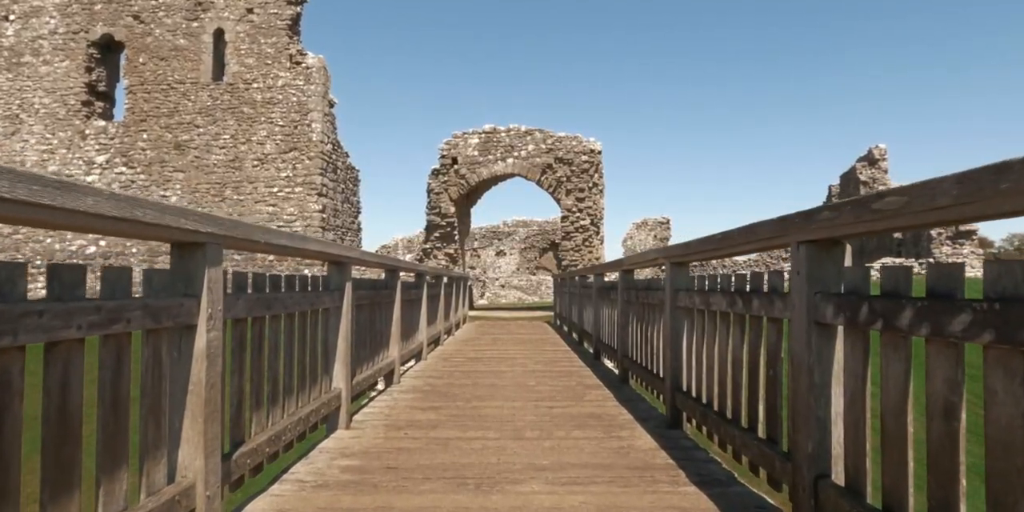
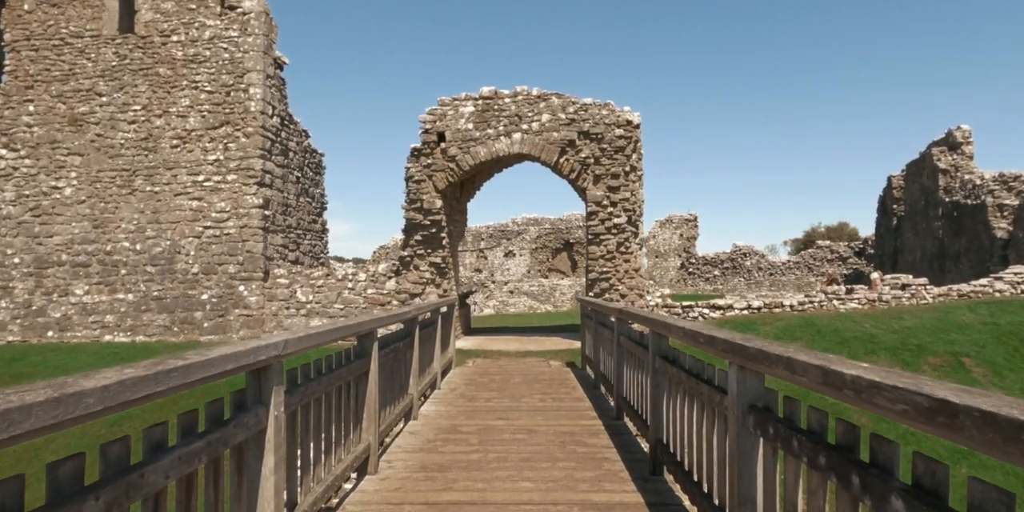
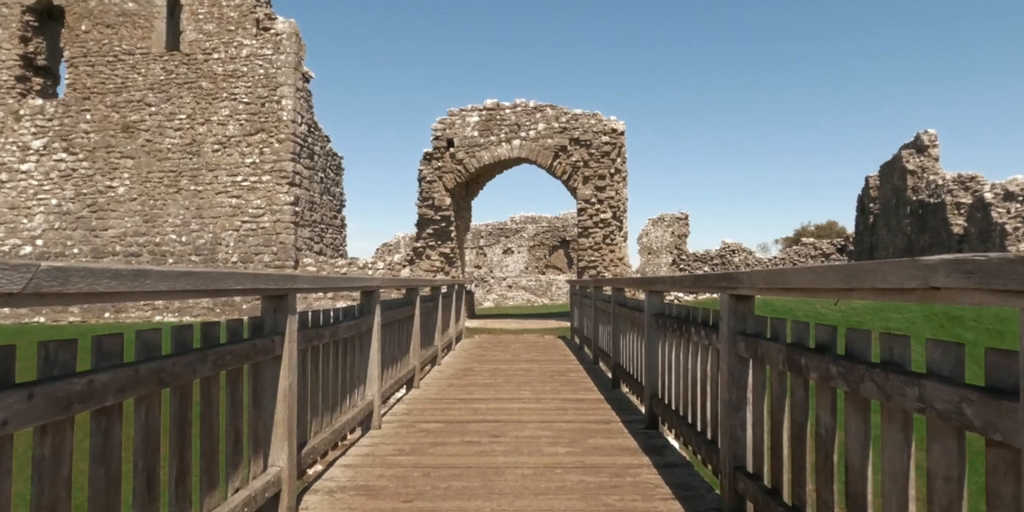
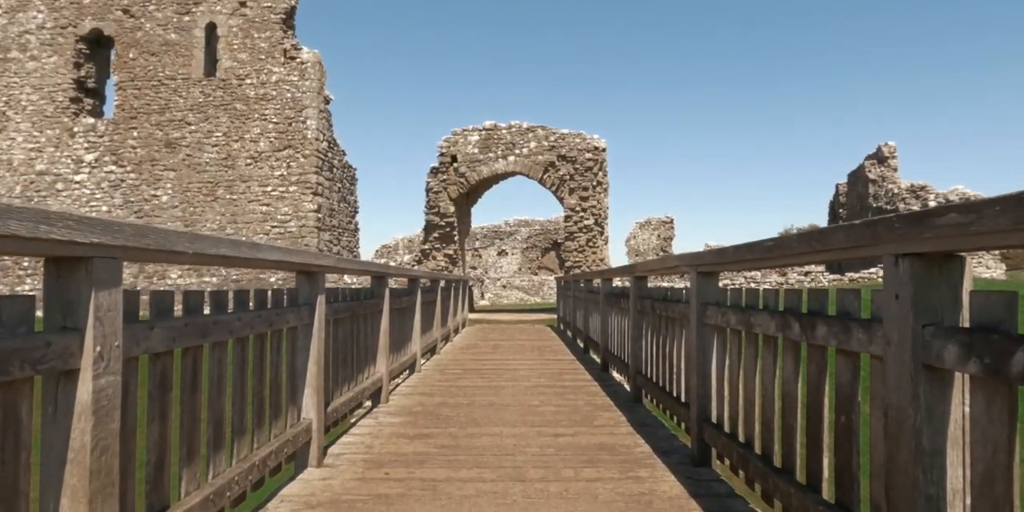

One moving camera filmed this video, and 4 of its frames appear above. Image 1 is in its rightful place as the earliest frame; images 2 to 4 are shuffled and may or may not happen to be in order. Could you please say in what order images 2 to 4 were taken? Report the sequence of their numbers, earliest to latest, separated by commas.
4, 3, 2
